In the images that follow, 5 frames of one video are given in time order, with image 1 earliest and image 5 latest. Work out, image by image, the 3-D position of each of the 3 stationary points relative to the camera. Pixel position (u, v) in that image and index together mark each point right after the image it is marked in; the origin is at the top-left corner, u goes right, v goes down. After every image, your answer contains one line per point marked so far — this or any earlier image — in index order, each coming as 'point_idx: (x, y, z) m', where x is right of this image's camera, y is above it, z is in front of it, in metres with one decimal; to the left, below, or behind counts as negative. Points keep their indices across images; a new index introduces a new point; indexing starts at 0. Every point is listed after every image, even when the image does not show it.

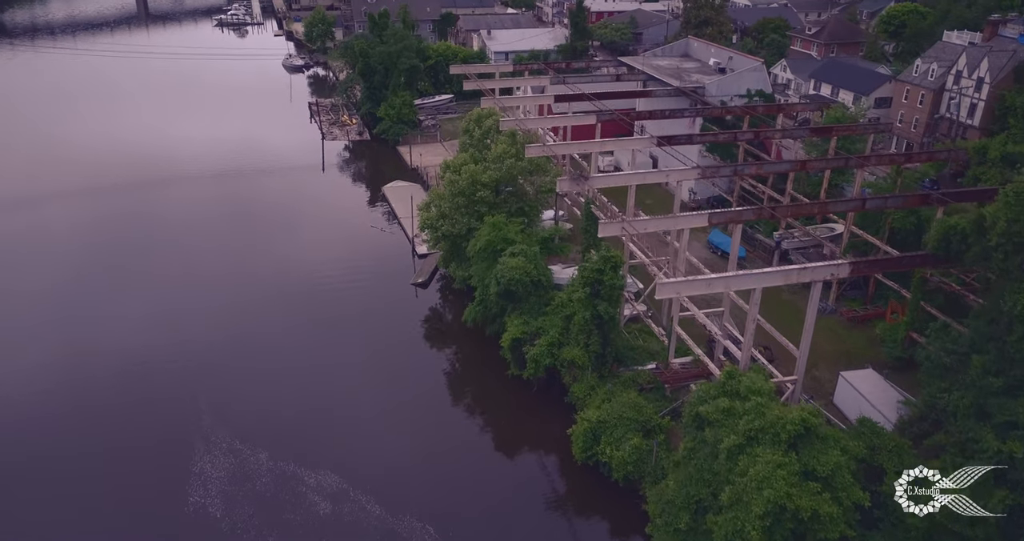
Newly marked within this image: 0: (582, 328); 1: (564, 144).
0: (+1.5, -1.2, +15.3) m
1: (+1.3, +3.1, +18.9) m
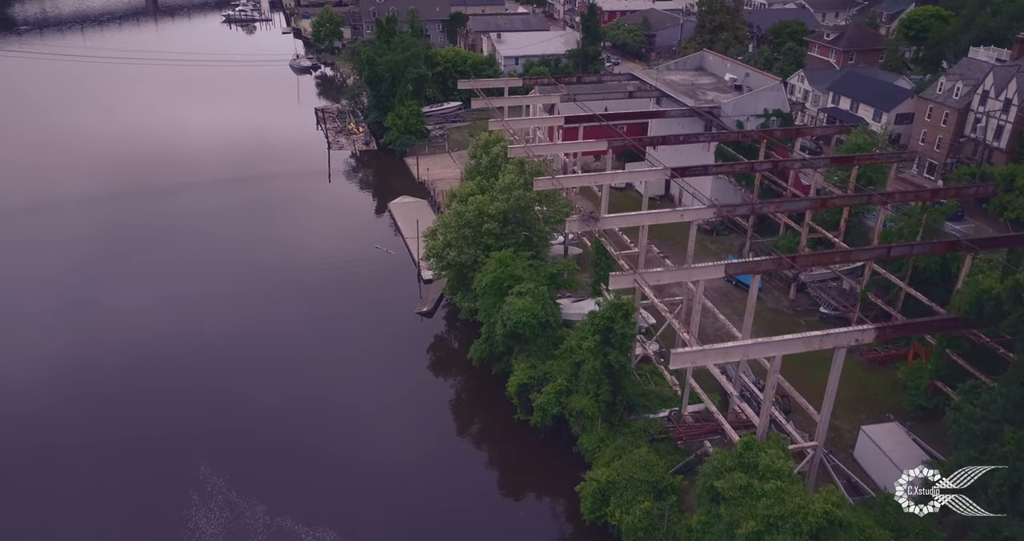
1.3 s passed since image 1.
0: (+1.6, -2.1, +14.7) m
1: (+1.5, +2.2, +18.2) m
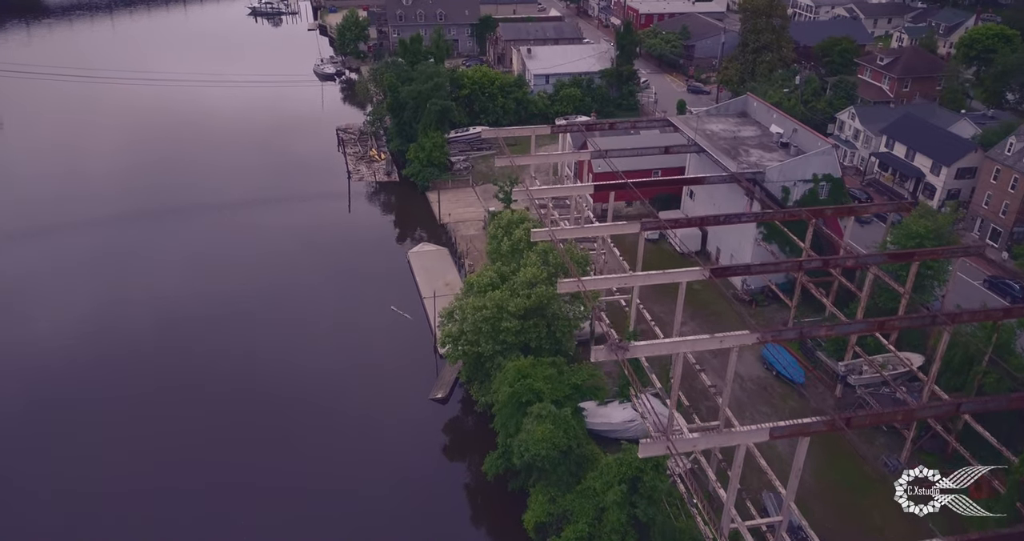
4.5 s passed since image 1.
0: (+1.9, -4.7, +13.3) m
1: (+2.0, -0.2, +16.6) m
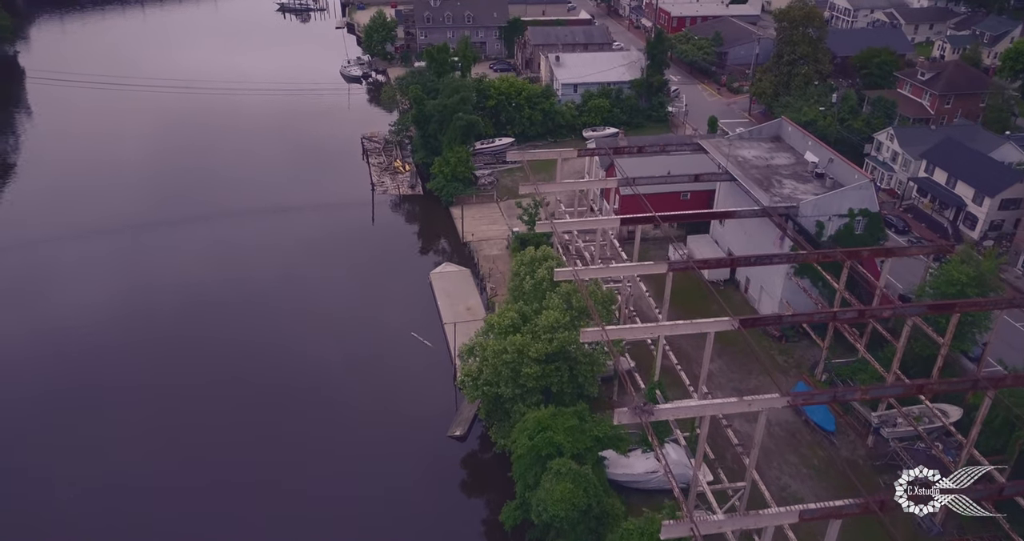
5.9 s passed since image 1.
0: (+2.2, -5.8, +12.8) m
1: (+2.5, -1.2, +16.1) m
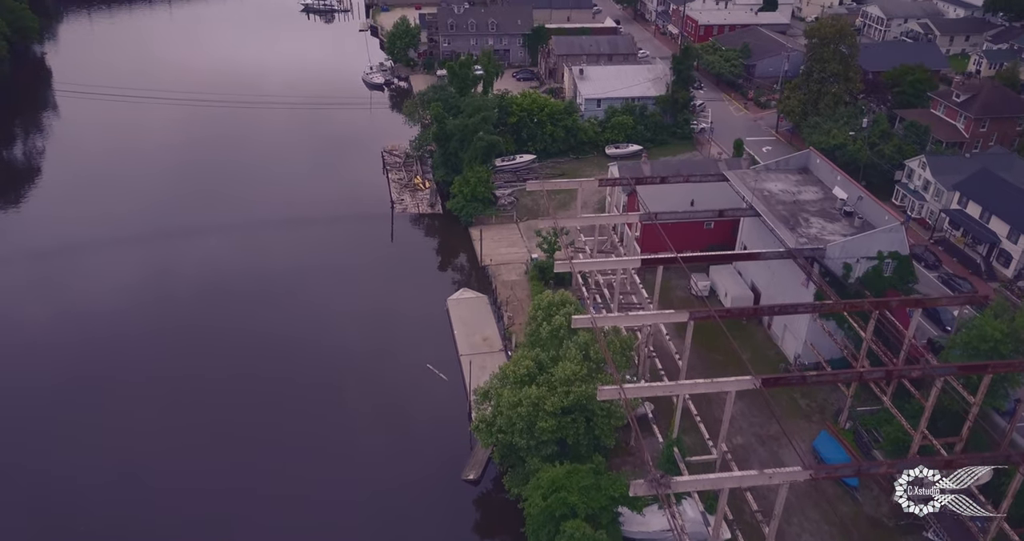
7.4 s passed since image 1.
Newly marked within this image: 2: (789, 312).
0: (+2.3, -7.0, +12.5) m
1: (+2.8, -2.4, +15.7) m
2: (+6.8, -1.0, +18.0) m
